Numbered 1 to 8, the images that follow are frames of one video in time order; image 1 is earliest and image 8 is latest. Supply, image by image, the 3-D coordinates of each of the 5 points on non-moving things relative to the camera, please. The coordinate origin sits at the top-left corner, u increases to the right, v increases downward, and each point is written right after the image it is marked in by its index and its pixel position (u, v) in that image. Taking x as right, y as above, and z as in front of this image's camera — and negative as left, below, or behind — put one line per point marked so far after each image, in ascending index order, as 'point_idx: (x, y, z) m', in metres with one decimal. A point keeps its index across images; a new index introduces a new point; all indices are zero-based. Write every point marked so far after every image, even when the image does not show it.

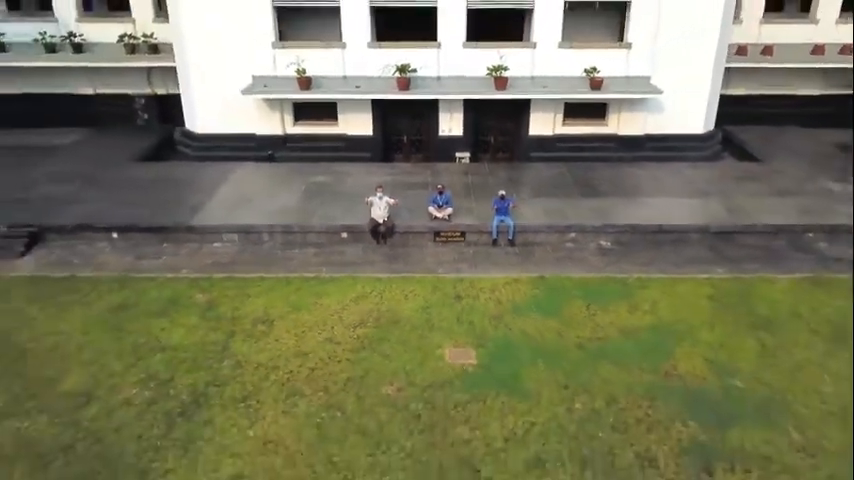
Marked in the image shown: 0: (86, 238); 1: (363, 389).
0: (-4.4, +0.1, +9.9) m
1: (-0.6, -1.3, +6.7) m
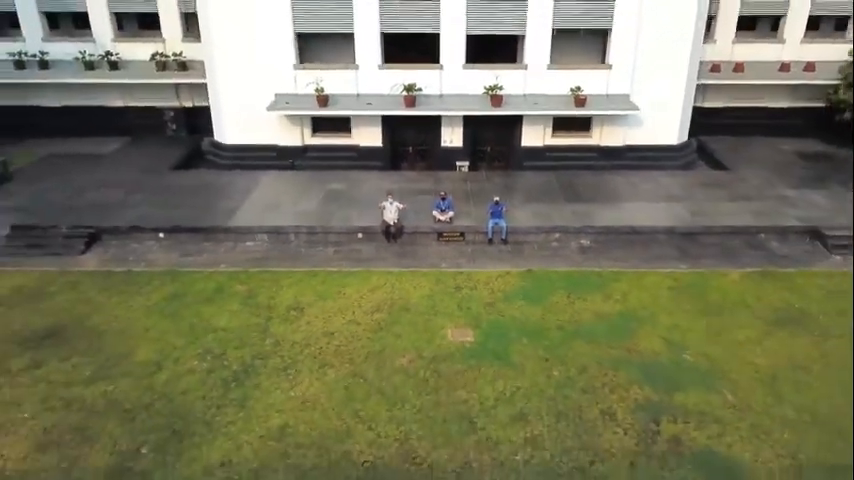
0: (-4.4, +0.1, +11.4) m
1: (-0.5, -1.3, +8.2) m
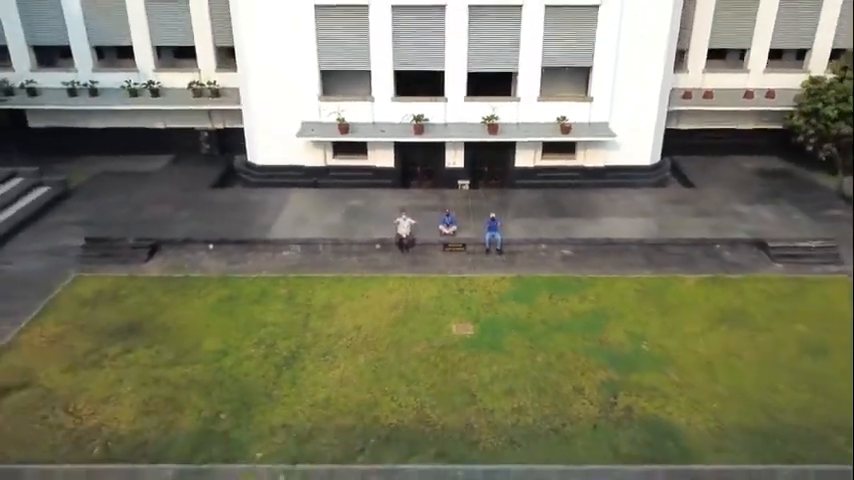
0: (-4.2, -0.1, +13.5) m
1: (-0.4, -1.5, +10.3) m
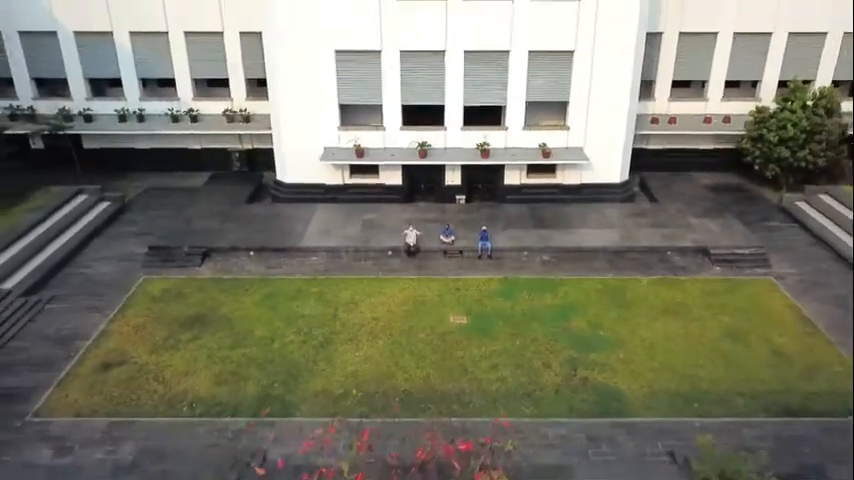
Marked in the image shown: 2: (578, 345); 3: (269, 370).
0: (-4.2, -0.3, +16.3) m
1: (-0.3, -1.6, +13.2) m
2: (+2.6, -1.8, +12.9) m
3: (-2.5, -2.1, +12.2) m
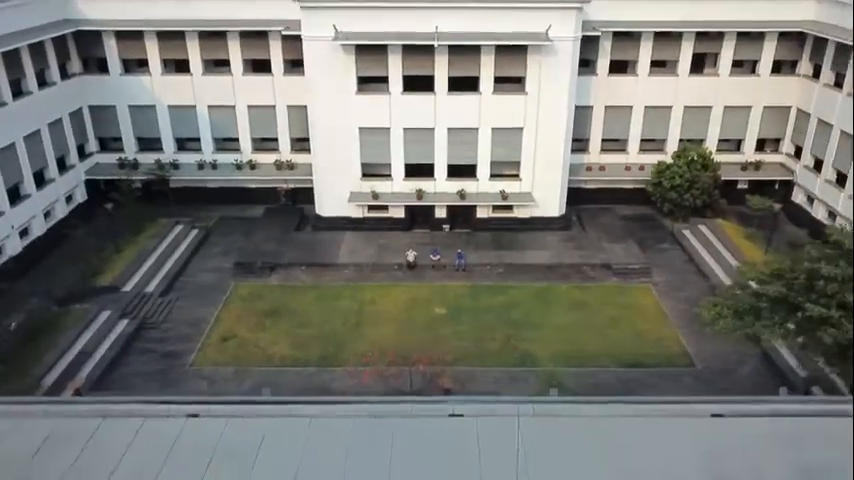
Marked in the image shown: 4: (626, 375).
0: (-4.4, -0.9, +24.2) m
1: (-0.5, -2.2, +21.1) m
2: (+2.4, -2.4, +20.7) m
3: (-2.7, -2.7, +20.1) m
4: (+4.9, -3.2, +18.4) m
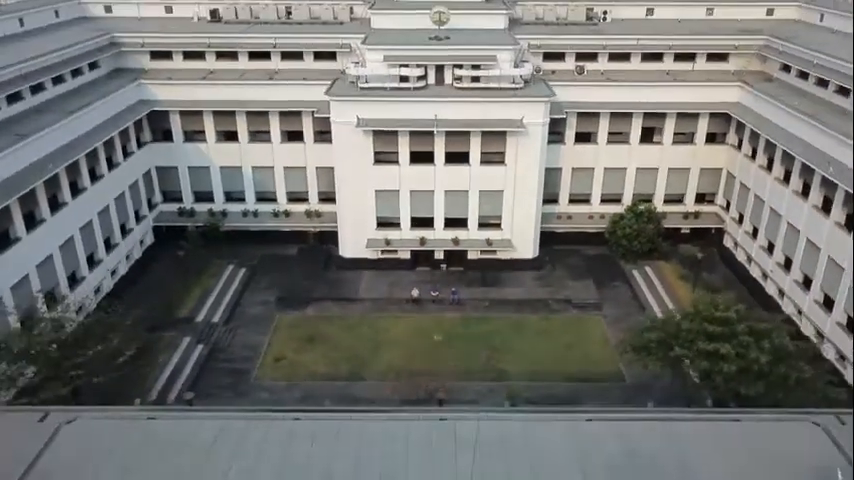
0: (-4.3, -2.5, +31.1) m
1: (-0.5, -3.9, +27.9) m
2: (+2.4, -4.0, +27.6) m
3: (-2.7, -4.3, +26.9) m
4: (+4.9, -4.9, +25.2) m
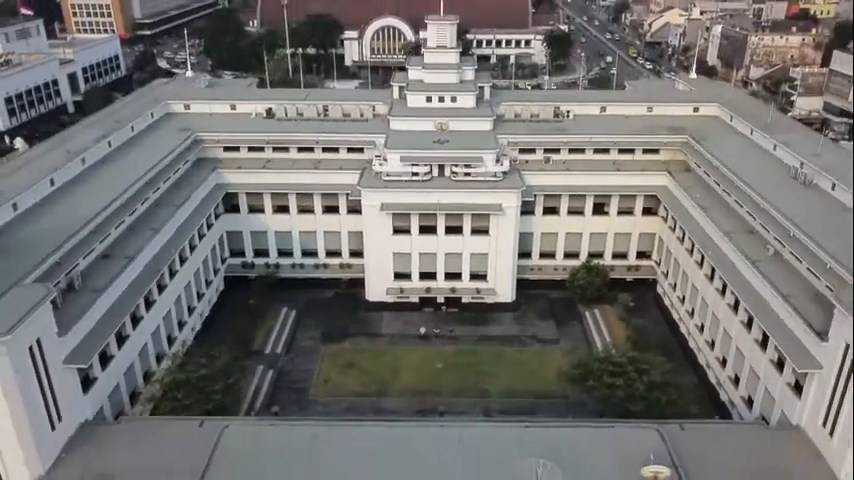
0: (-4.1, -5.4, +42.3) m
1: (-0.2, -6.8, +39.2) m
2: (+2.7, -7.0, +38.8) m
3: (-2.5, -7.2, +38.2) m
4: (+5.1, -7.9, +36.5) m
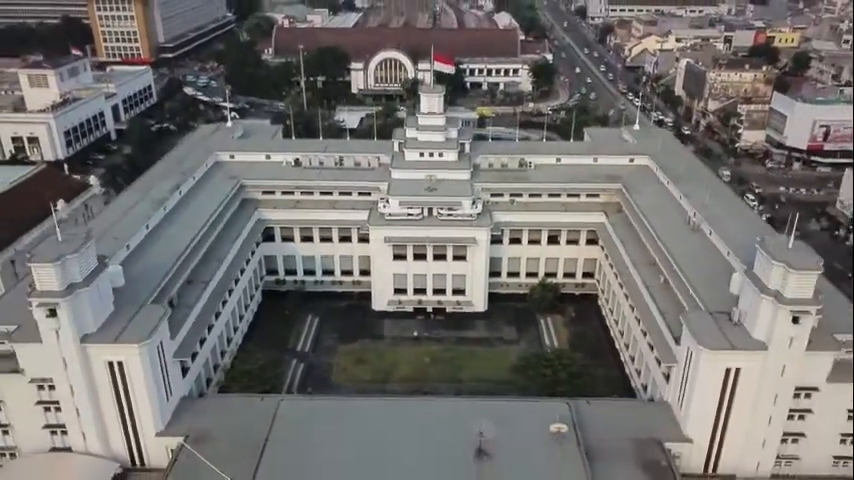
0: (-4.7, -7.3, +55.8) m
1: (-0.9, -8.7, +52.7) m
2: (+2.0, -8.9, +52.3) m
3: (-3.1, -9.1, +51.7) m
4: (+4.5, -9.8, +50.0) m
